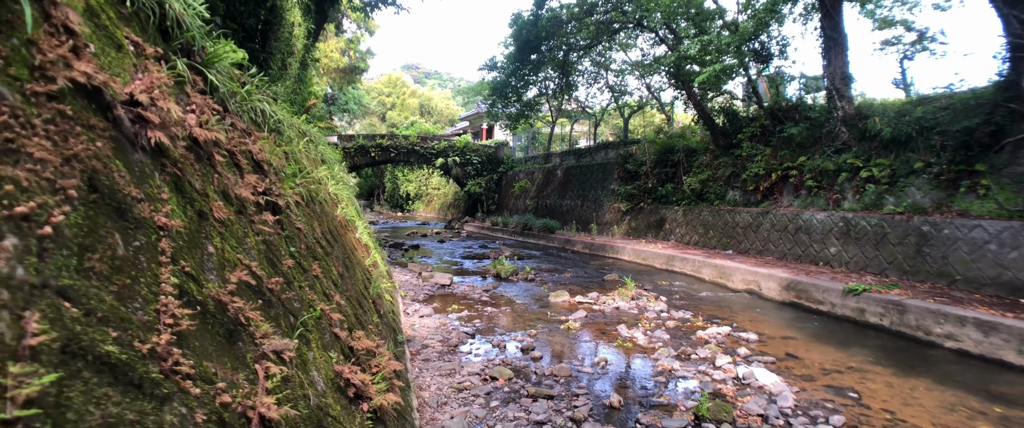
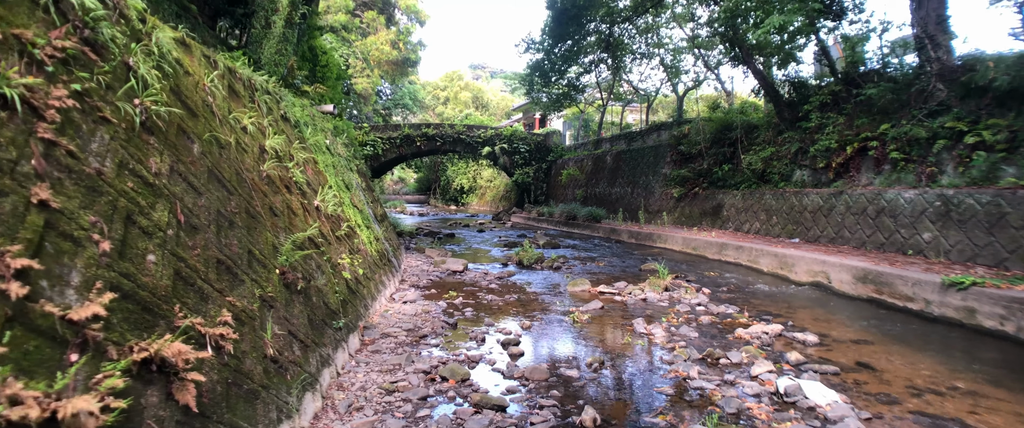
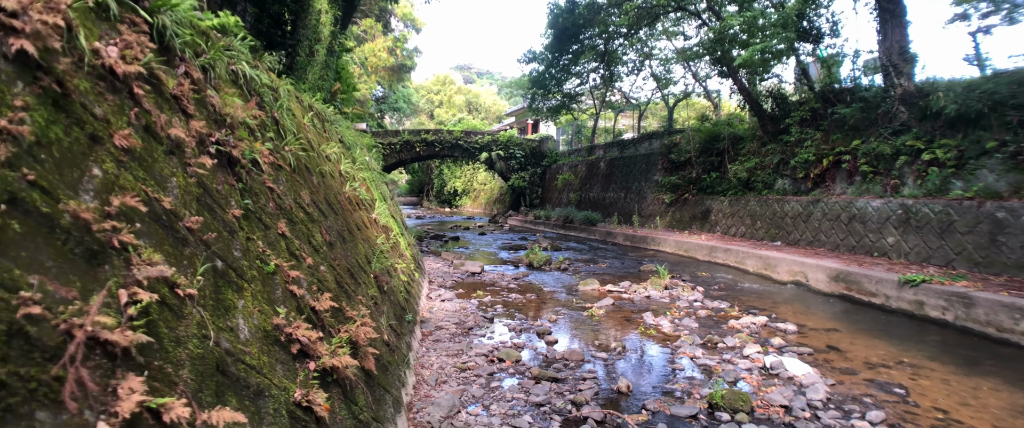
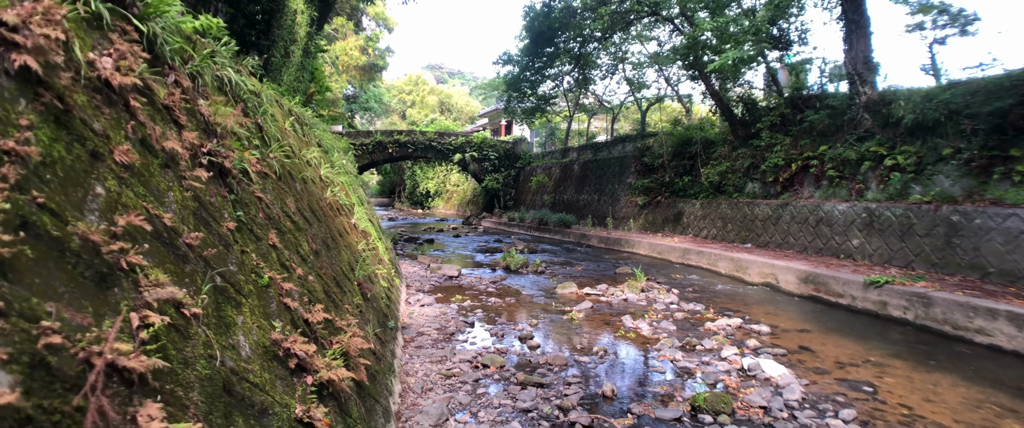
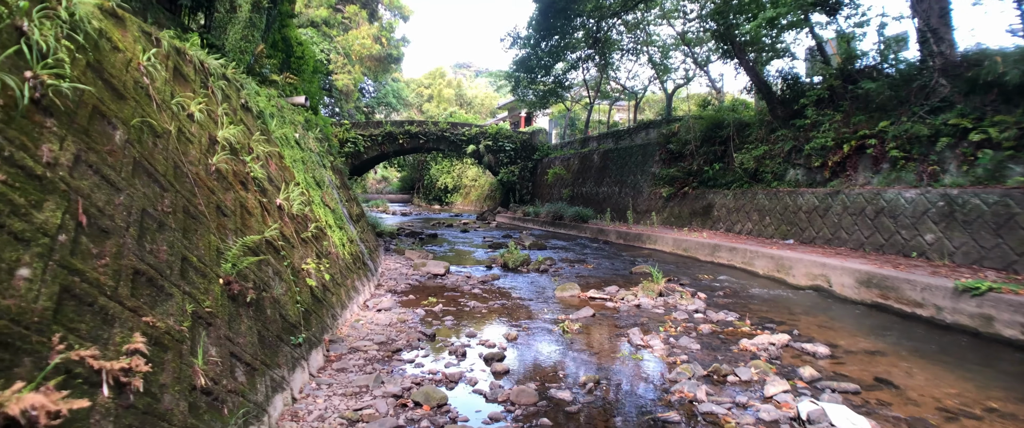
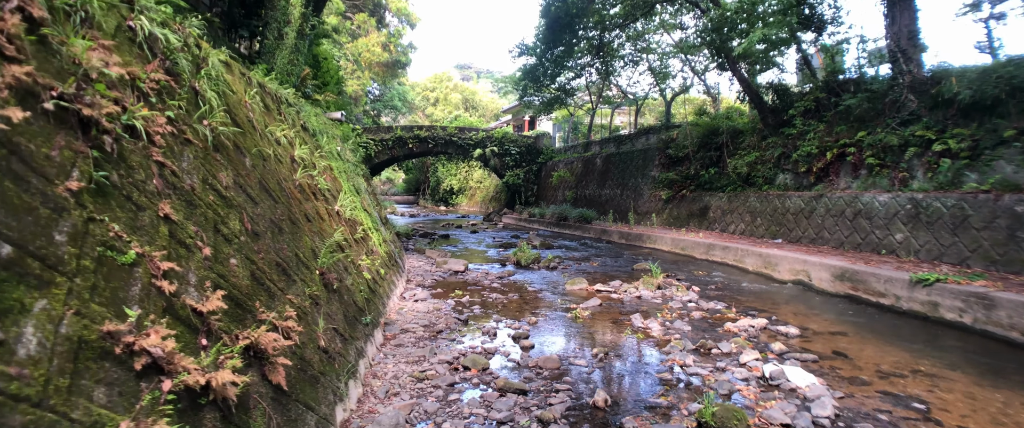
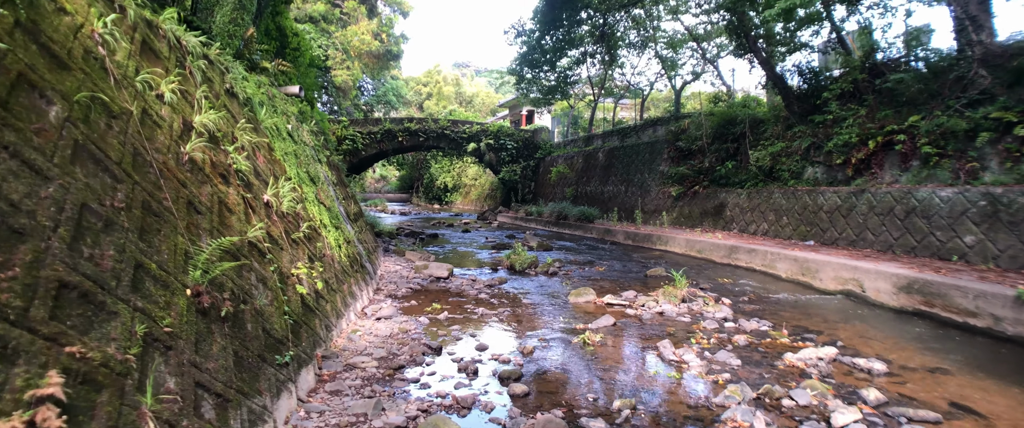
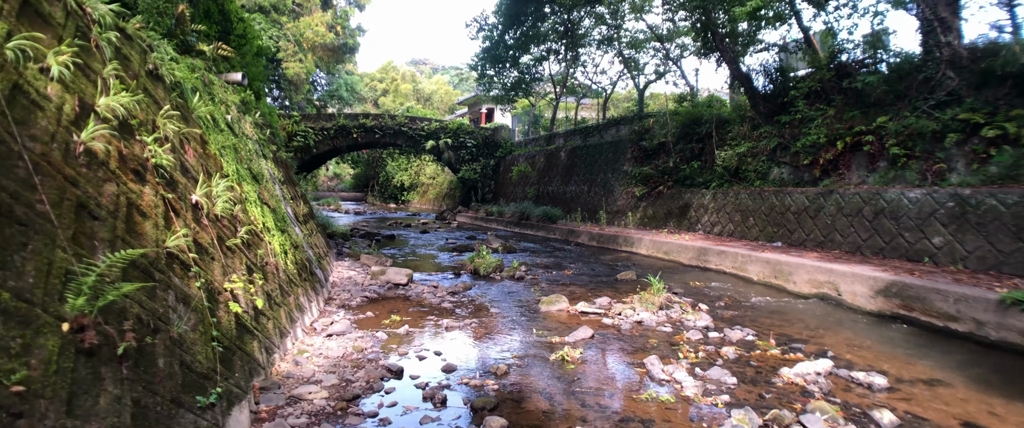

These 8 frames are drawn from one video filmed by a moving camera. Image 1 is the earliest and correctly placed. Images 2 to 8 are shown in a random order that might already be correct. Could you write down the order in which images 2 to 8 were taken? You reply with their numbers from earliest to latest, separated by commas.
4, 3, 6, 2, 5, 7, 8
